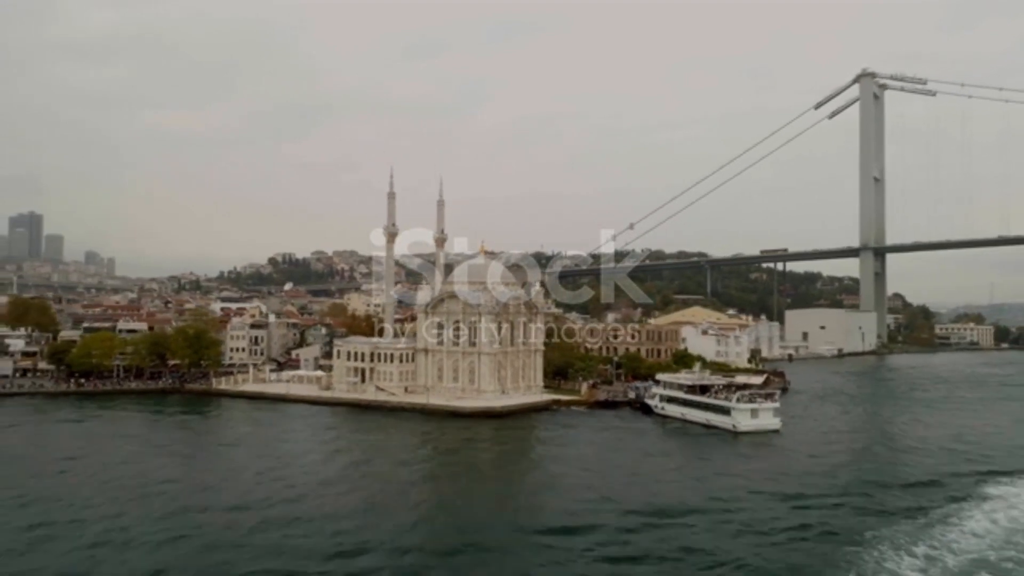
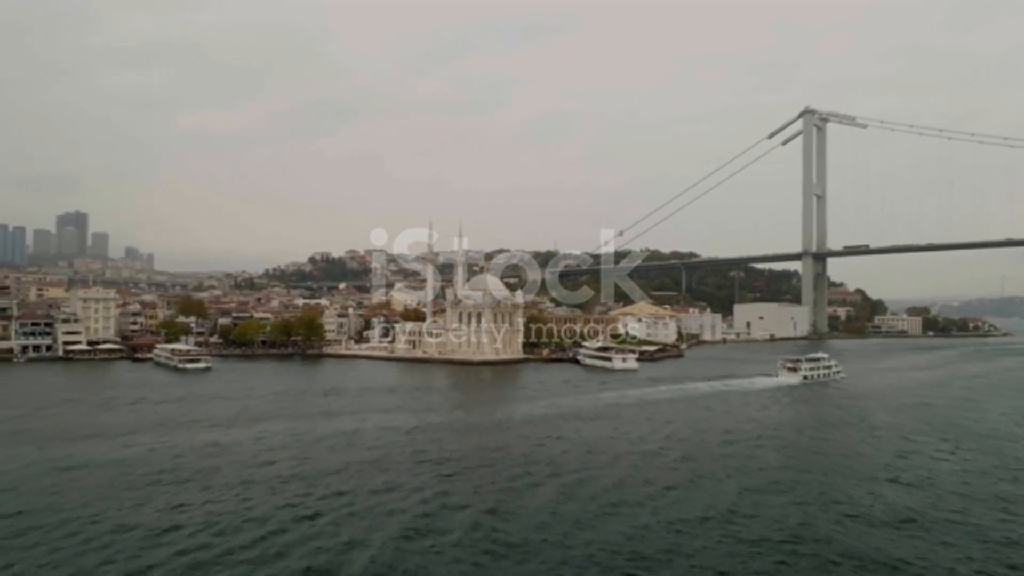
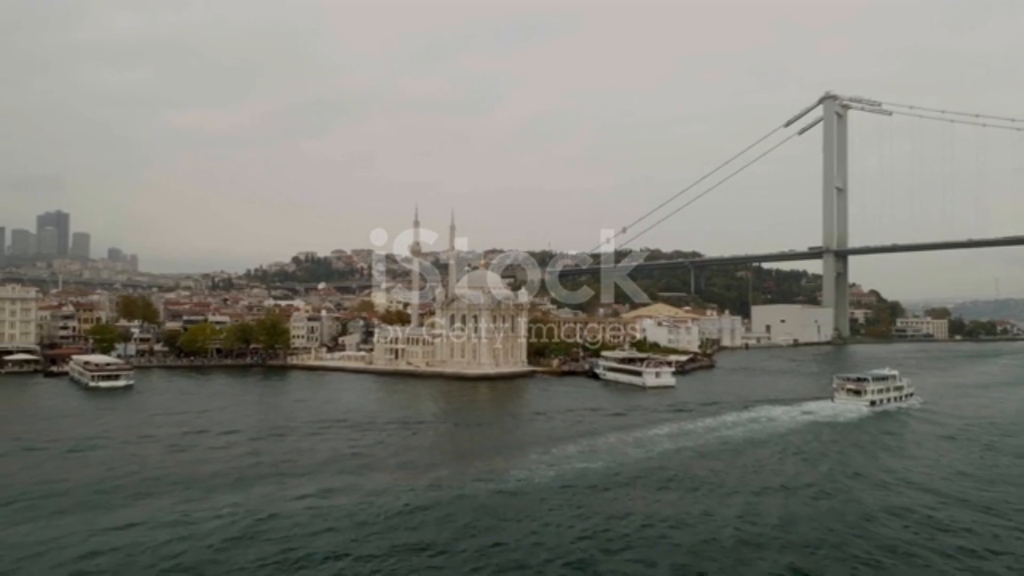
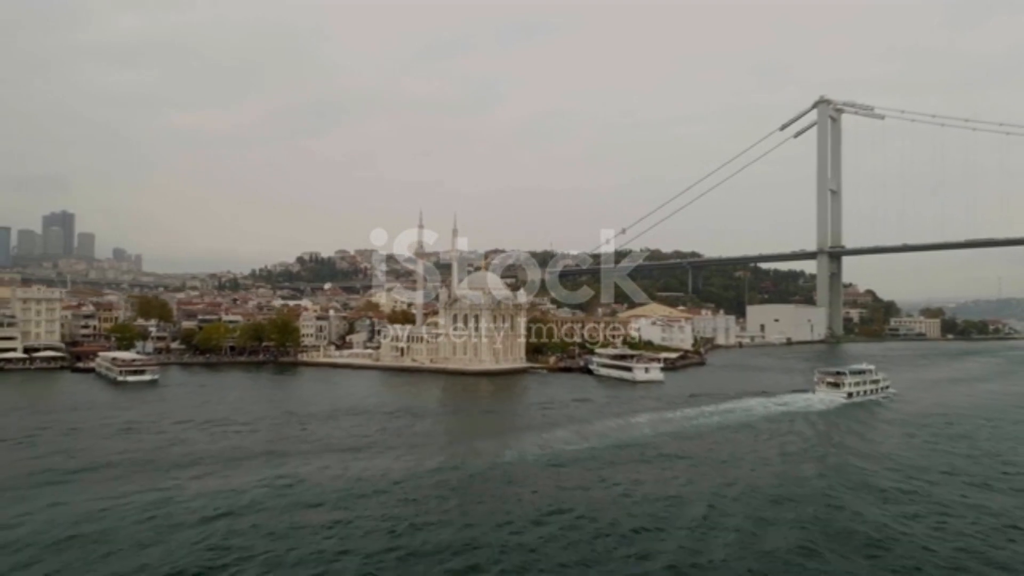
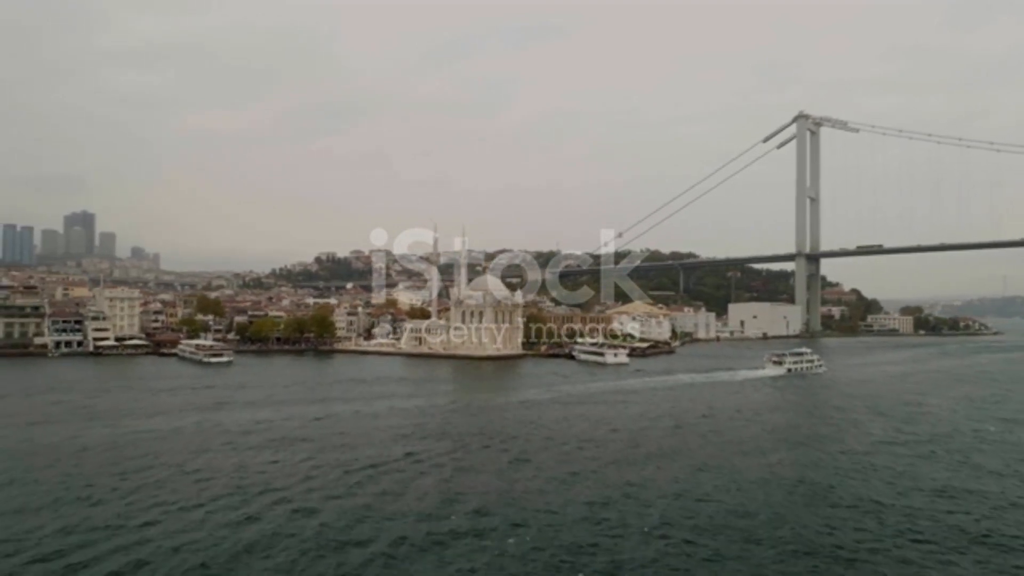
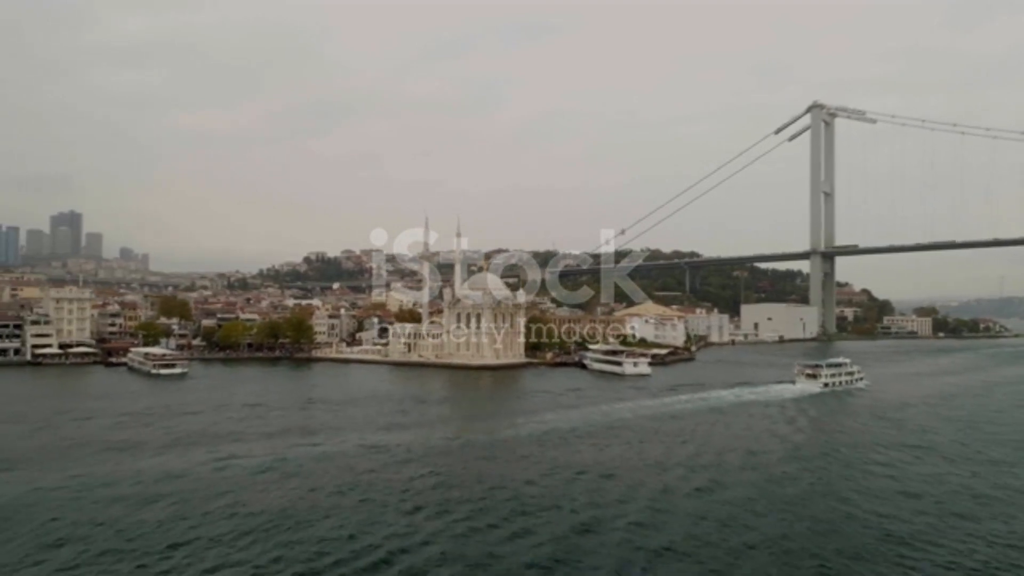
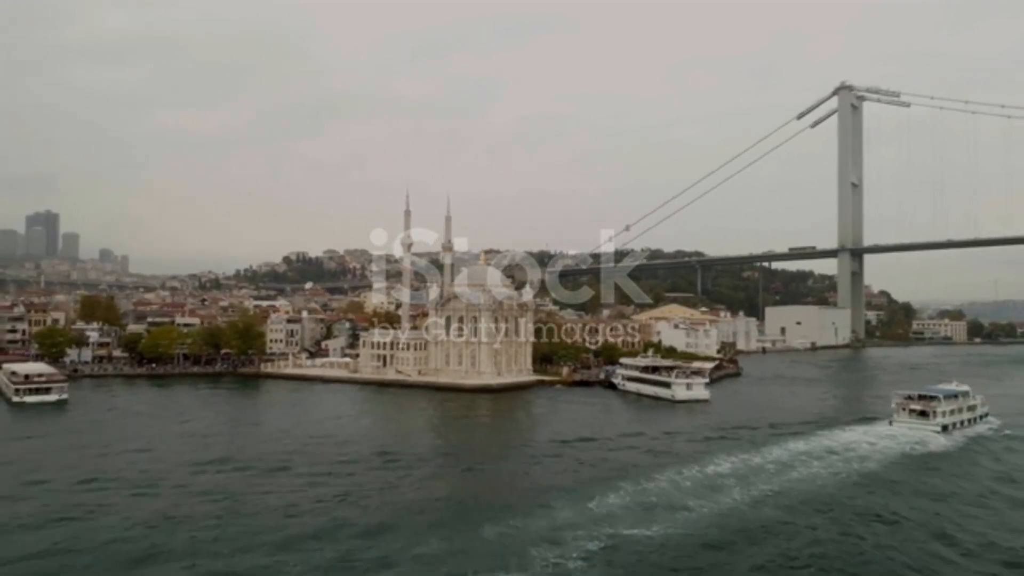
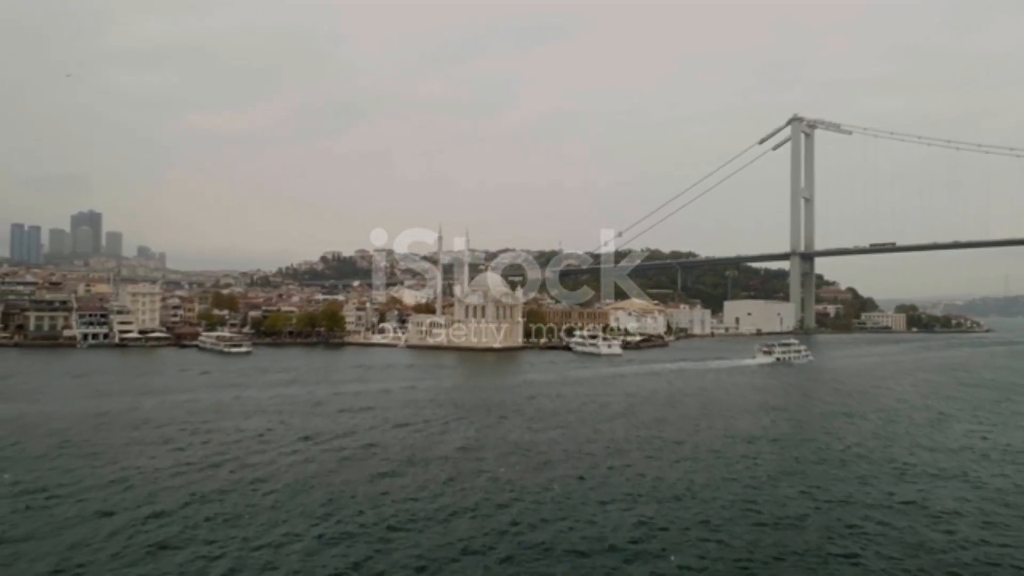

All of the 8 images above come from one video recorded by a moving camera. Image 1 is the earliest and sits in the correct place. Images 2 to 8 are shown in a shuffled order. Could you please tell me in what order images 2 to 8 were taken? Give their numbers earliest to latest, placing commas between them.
7, 3, 4, 6, 2, 5, 8
